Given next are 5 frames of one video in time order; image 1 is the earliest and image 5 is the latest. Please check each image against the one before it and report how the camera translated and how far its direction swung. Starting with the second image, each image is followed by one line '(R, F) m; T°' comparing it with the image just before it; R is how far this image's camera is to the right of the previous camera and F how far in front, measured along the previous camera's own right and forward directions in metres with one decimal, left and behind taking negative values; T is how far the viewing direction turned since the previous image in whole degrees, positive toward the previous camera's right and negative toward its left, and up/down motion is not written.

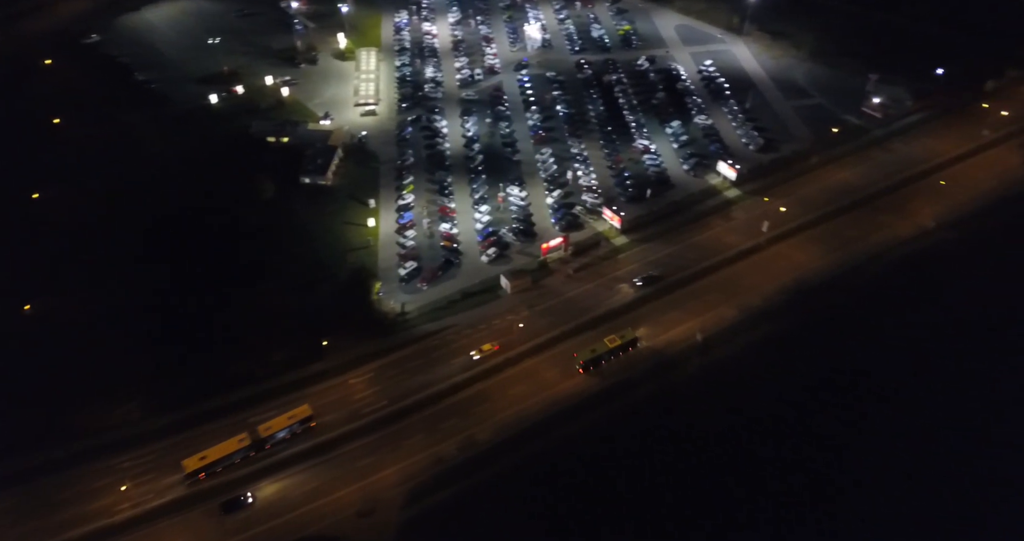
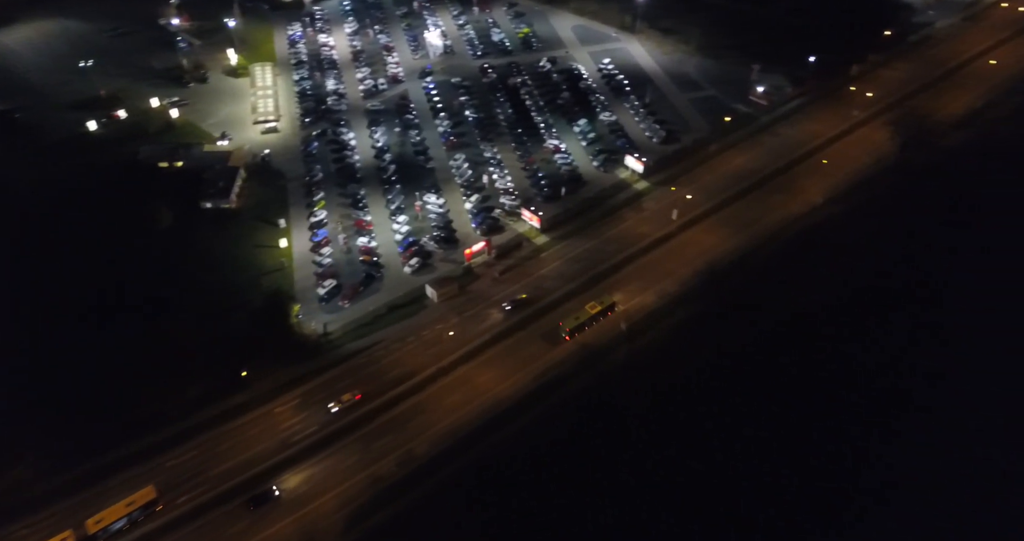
(-0.5, +0.2) m; +8°
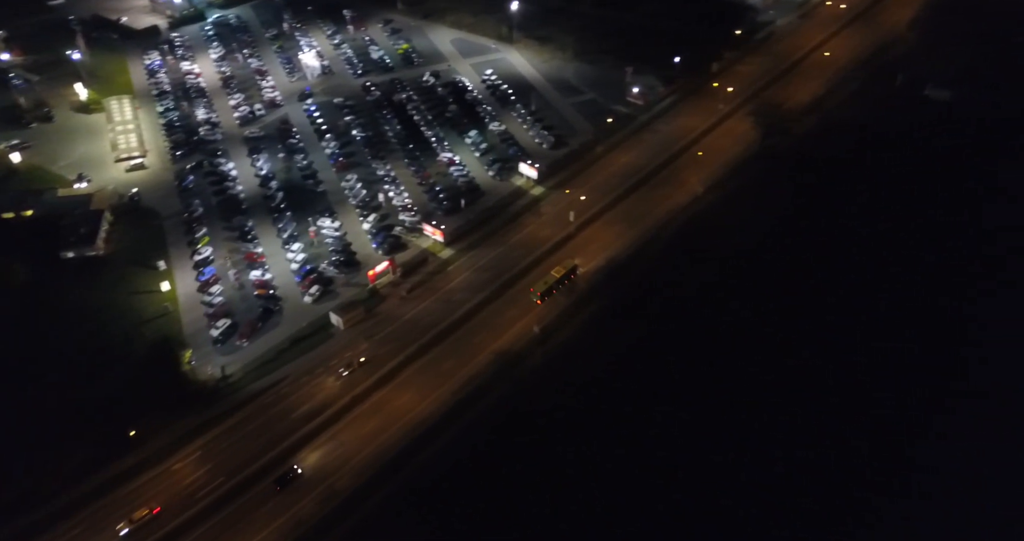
(-0.4, +0.6) m; +9°
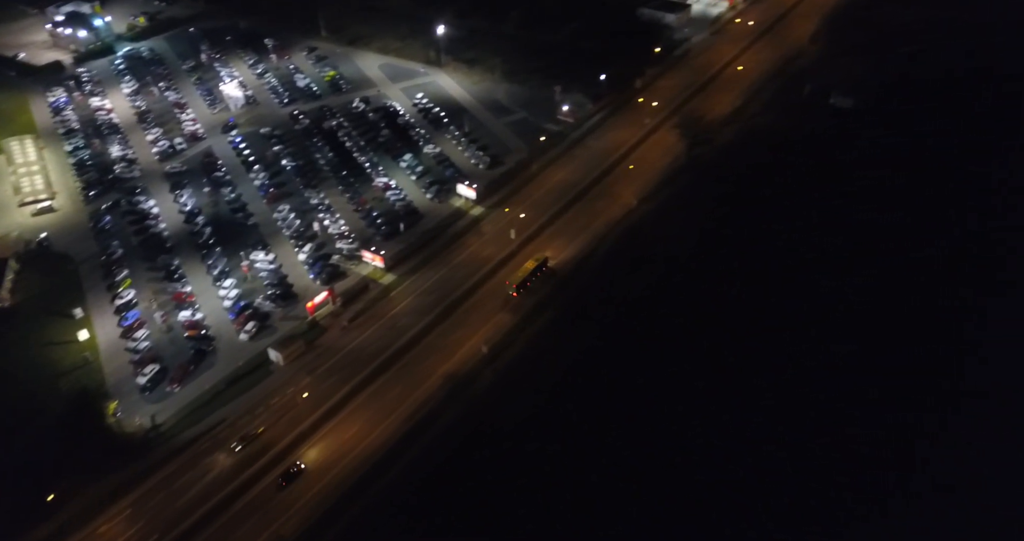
(-0.1, +0.5) m; +5°
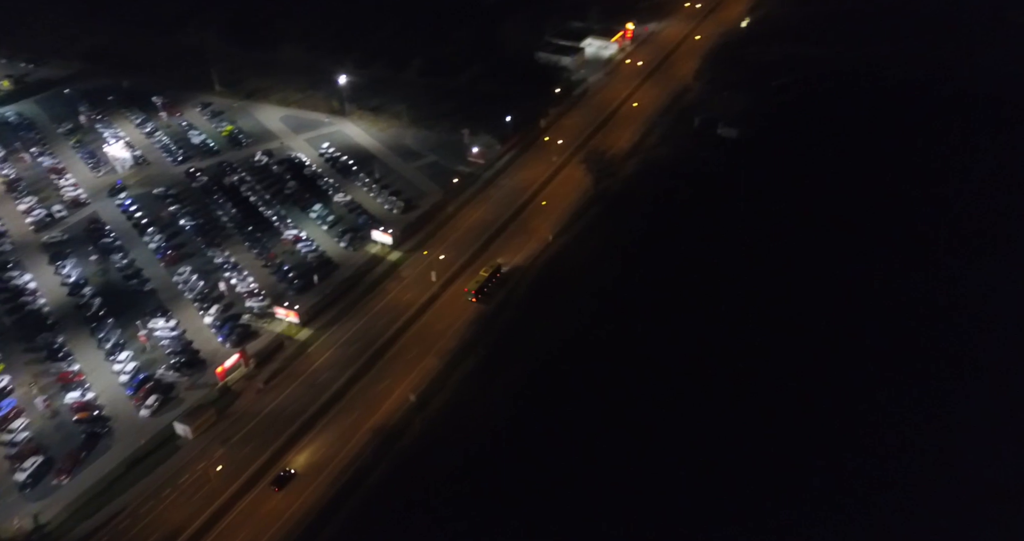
(-0.2, +0.8) m; +7°
